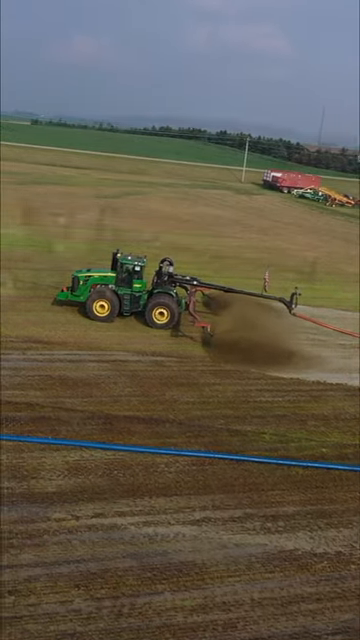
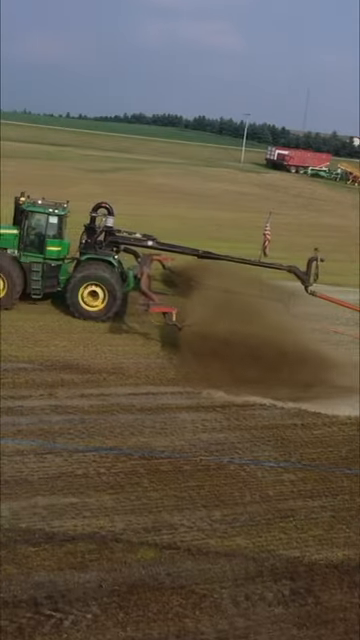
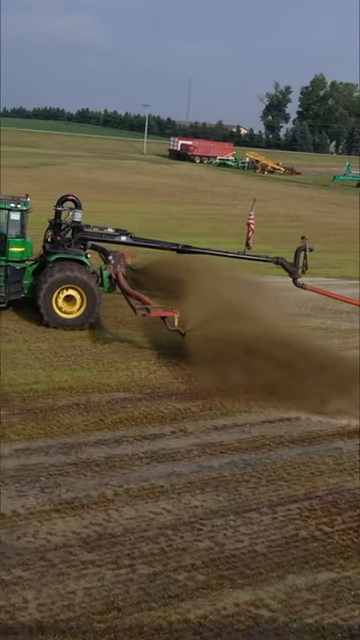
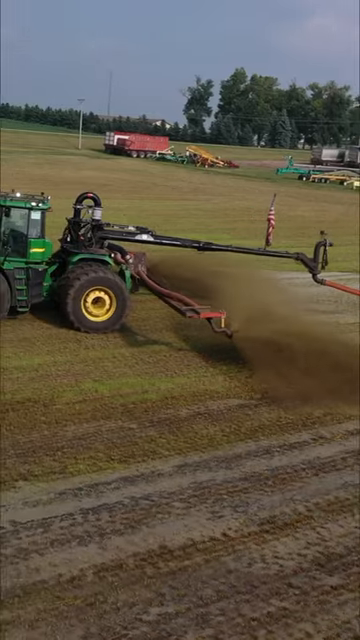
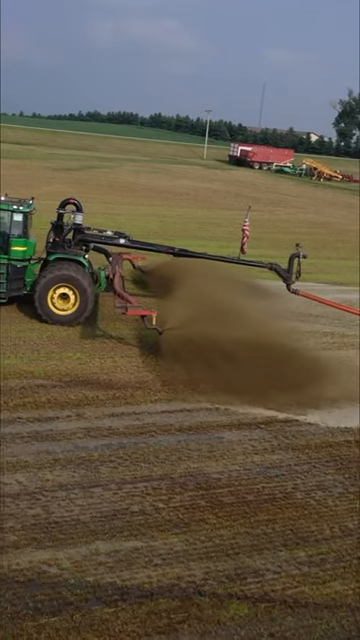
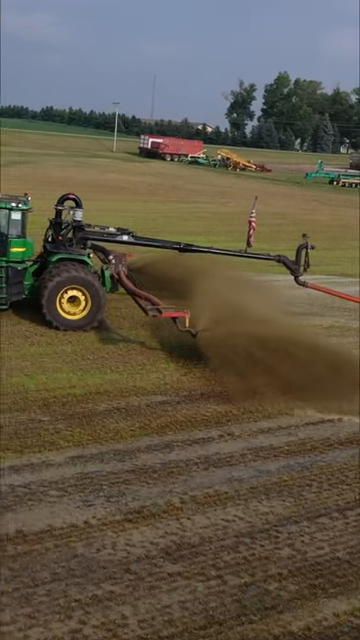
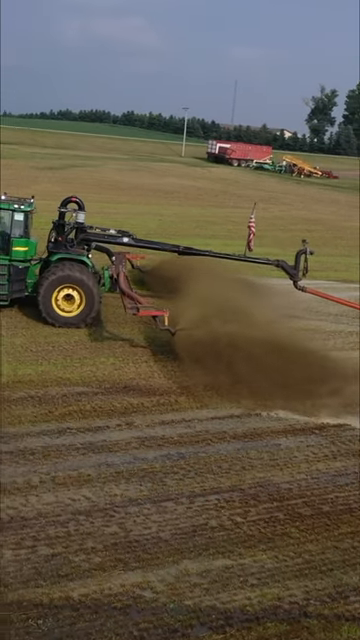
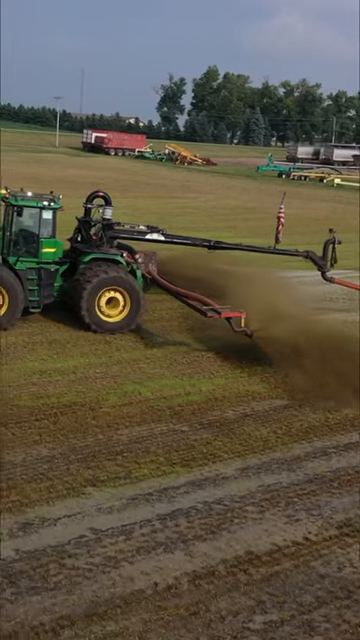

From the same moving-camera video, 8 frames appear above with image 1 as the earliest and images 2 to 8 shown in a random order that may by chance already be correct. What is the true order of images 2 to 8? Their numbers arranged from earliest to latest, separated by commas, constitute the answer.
2, 5, 7, 3, 6, 4, 8
